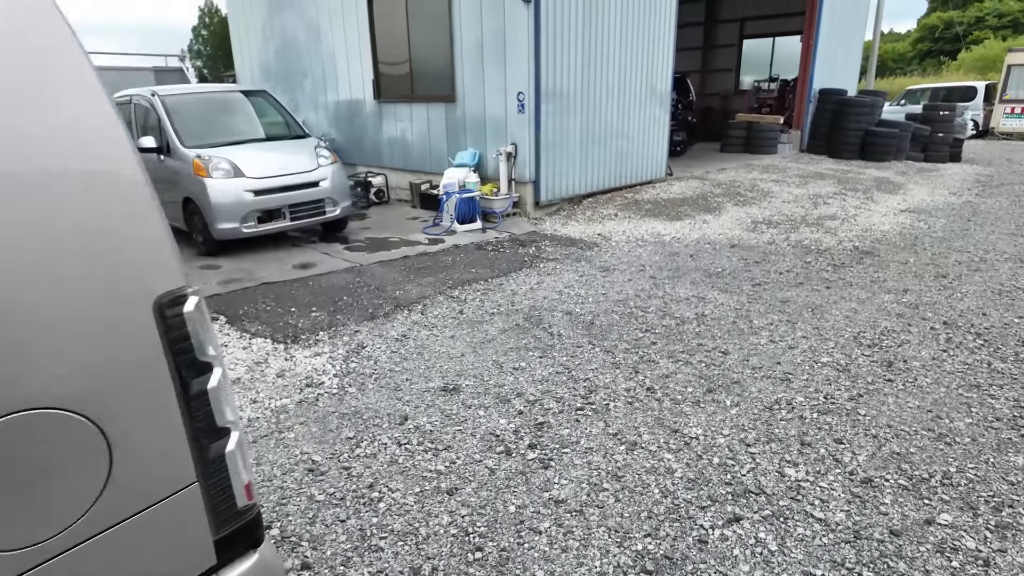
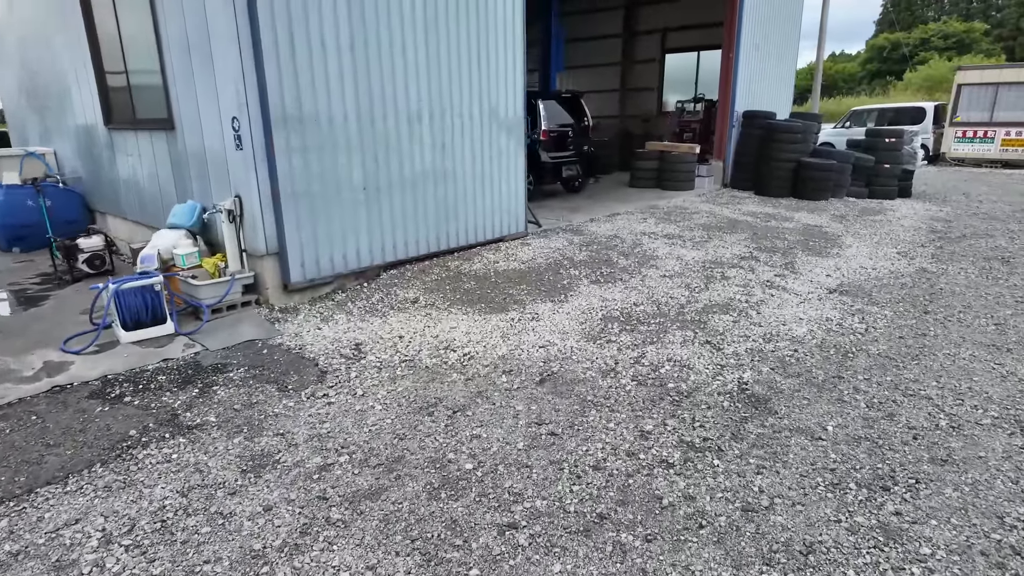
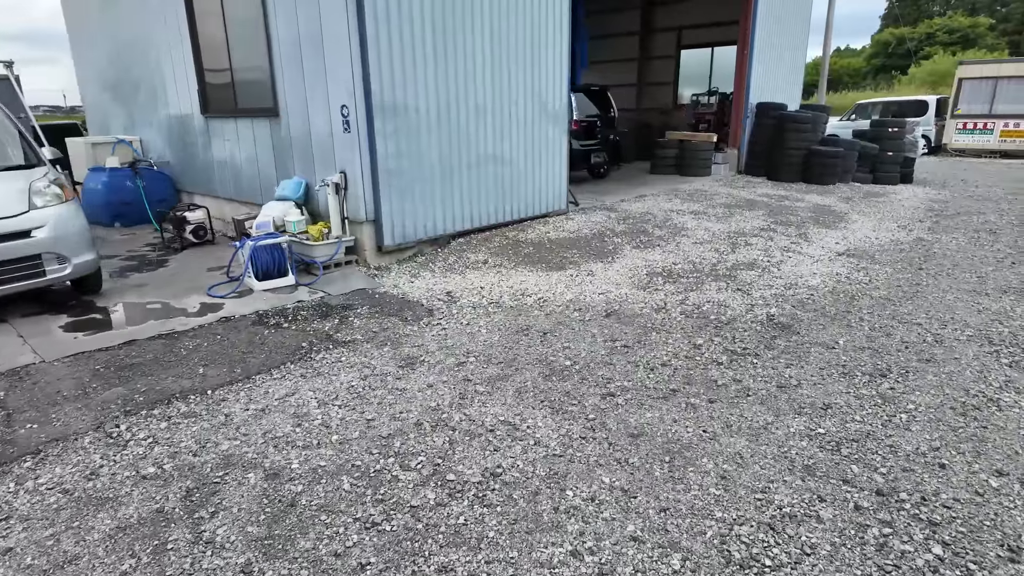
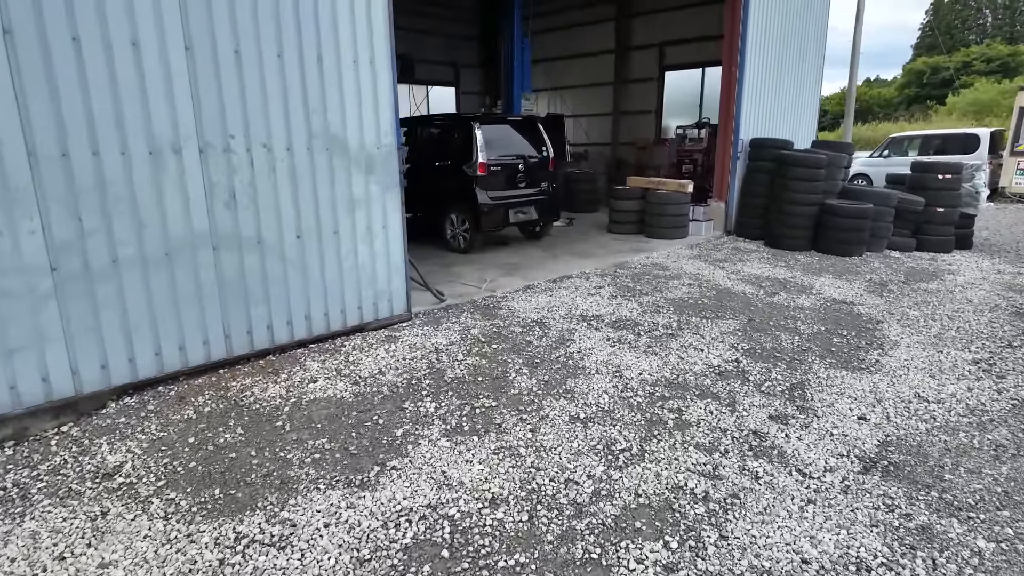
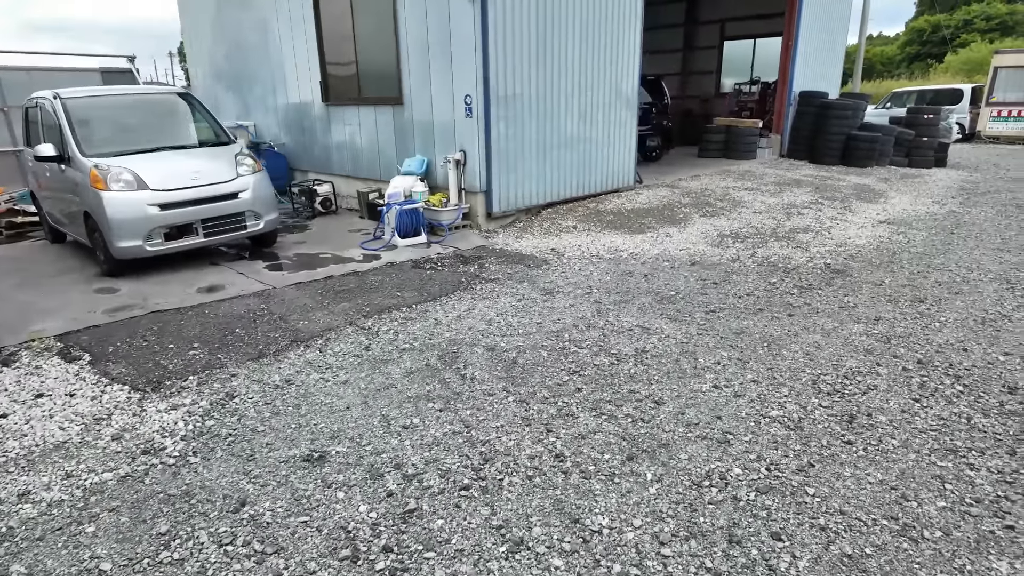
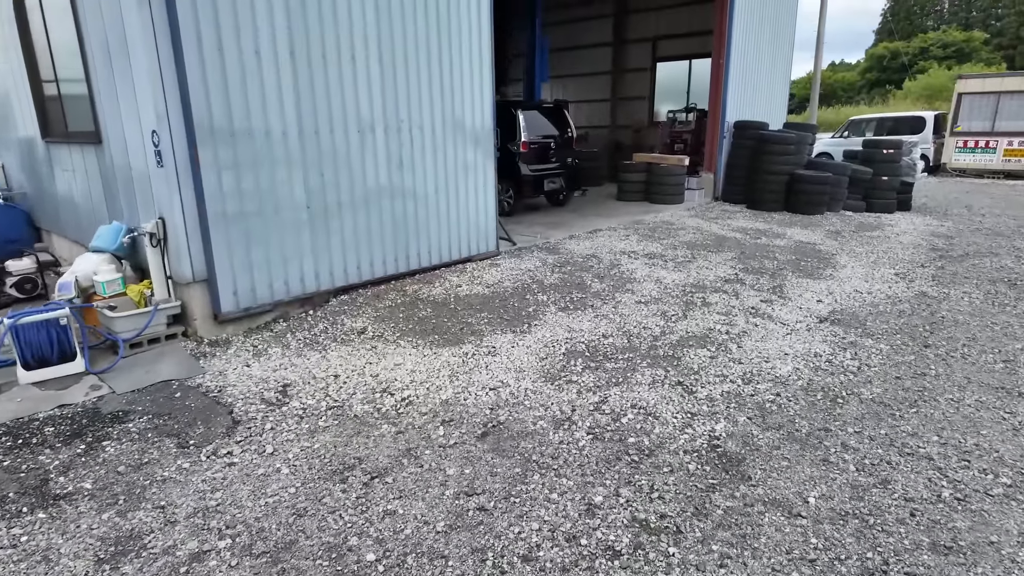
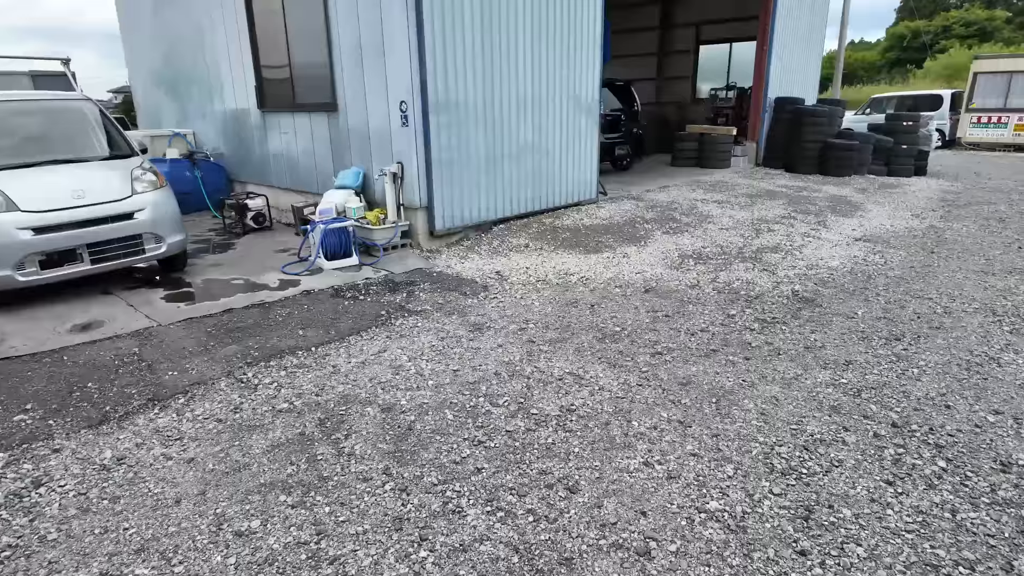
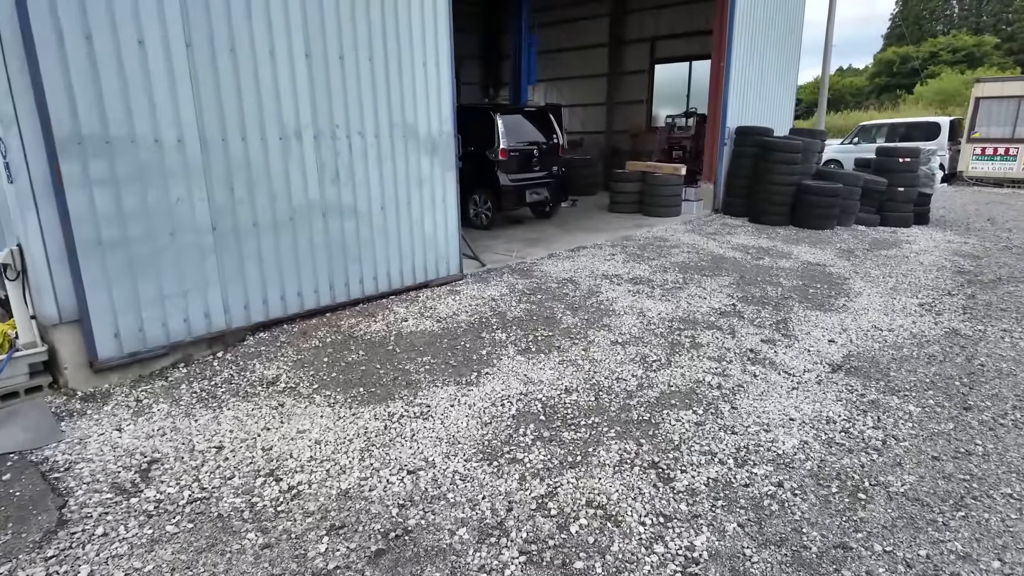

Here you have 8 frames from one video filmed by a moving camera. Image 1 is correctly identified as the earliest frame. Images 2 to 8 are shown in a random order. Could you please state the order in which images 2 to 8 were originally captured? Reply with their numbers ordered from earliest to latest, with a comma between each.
5, 7, 3, 2, 6, 8, 4
